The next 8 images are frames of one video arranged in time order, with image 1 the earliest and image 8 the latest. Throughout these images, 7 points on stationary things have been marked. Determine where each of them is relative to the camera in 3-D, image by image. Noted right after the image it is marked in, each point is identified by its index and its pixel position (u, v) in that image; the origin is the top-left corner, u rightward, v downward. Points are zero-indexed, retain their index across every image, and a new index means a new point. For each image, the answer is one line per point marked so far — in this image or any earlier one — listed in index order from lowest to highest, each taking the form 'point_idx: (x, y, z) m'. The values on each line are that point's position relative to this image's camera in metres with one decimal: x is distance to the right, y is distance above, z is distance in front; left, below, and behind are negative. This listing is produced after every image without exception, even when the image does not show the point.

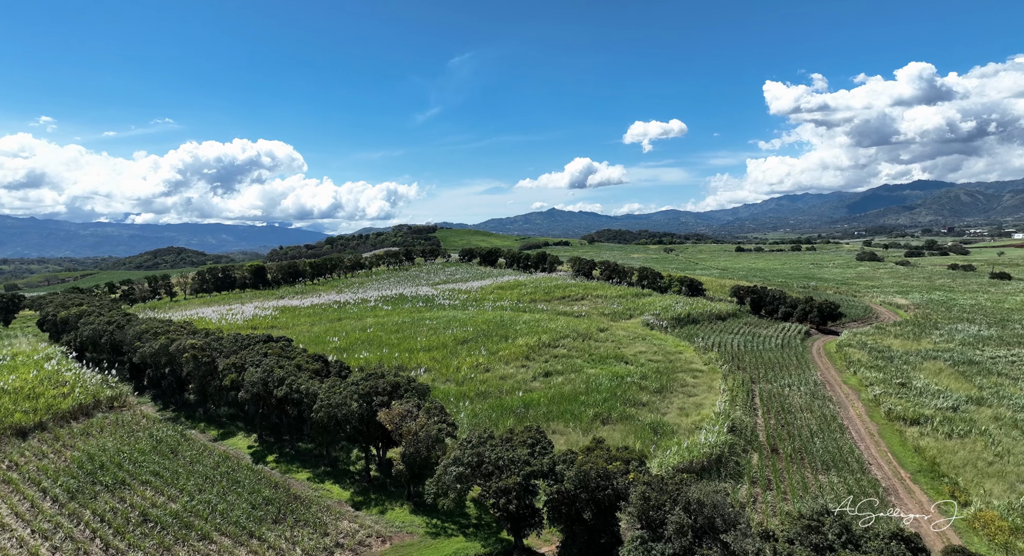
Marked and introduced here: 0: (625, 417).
0: (+3.4, -4.2, +19.6) m
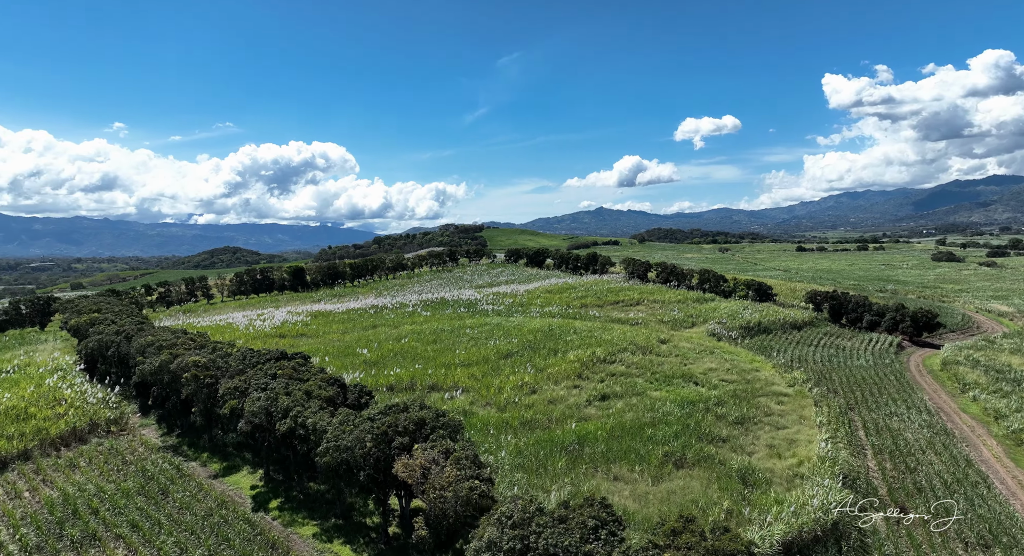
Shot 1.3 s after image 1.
0: (+4.7, -4.4, +16.0) m
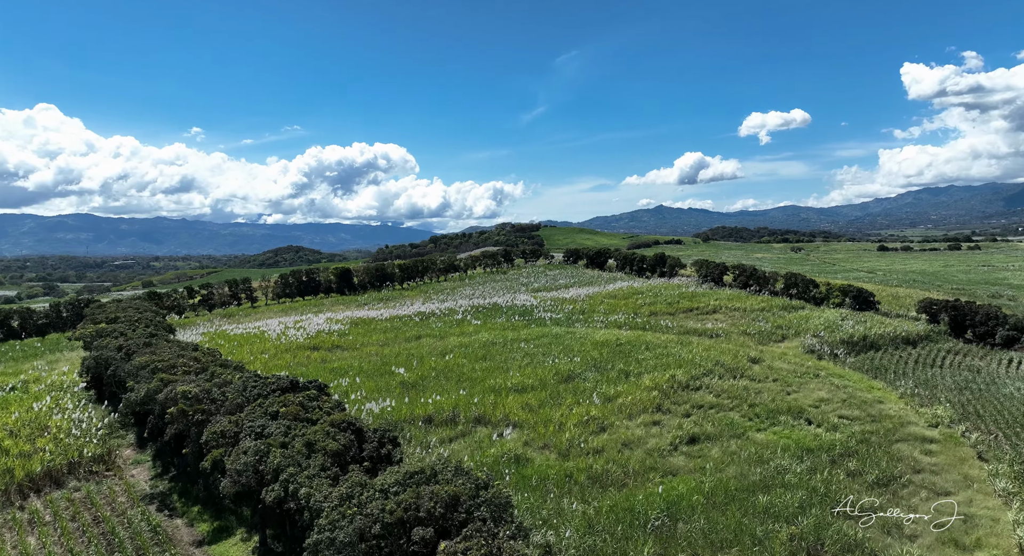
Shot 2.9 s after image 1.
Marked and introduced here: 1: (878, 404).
0: (+5.9, -4.7, +11.4) m
1: (+11.1, -3.8, +19.8) m
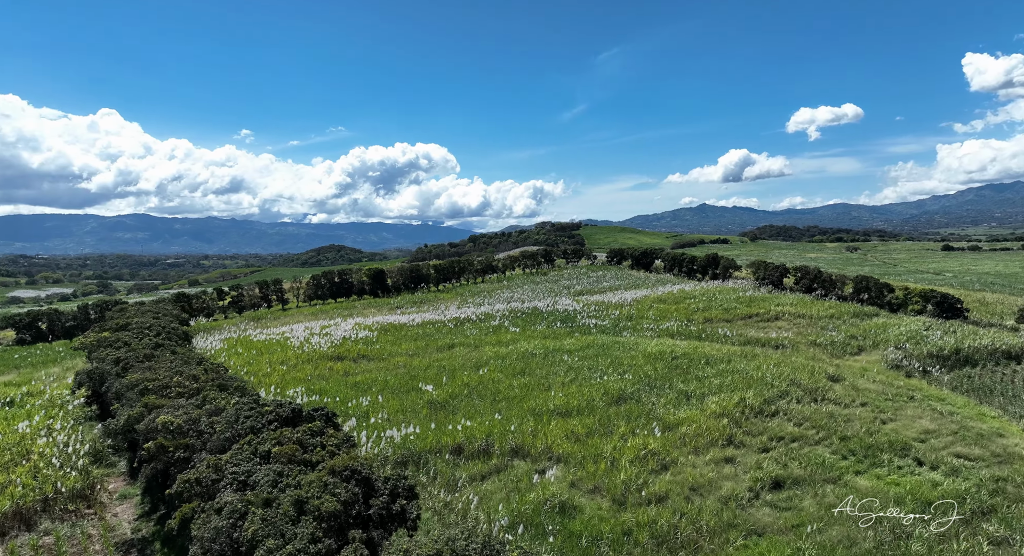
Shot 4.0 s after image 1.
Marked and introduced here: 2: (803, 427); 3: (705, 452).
0: (+6.5, -4.9, +8.3) m
1: (+12.2, -4.1, +16.4) m
2: (+7.4, -3.8, +16.6) m
3: (+4.6, -4.1, +15.3) m
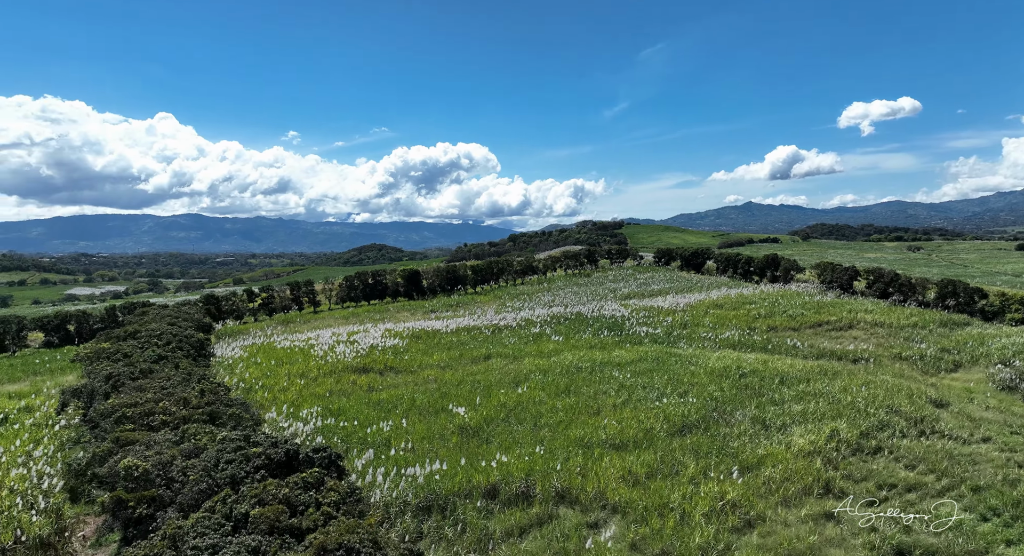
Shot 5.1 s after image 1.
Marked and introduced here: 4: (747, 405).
0: (+6.9, -5.1, +5.2) m
1: (+13.1, -4.3, +12.9) m
2: (+8.4, -4.0, +13.4) m
3: (+5.4, -4.2, +12.3) m
4: (+6.4, -3.4, +17.7) m
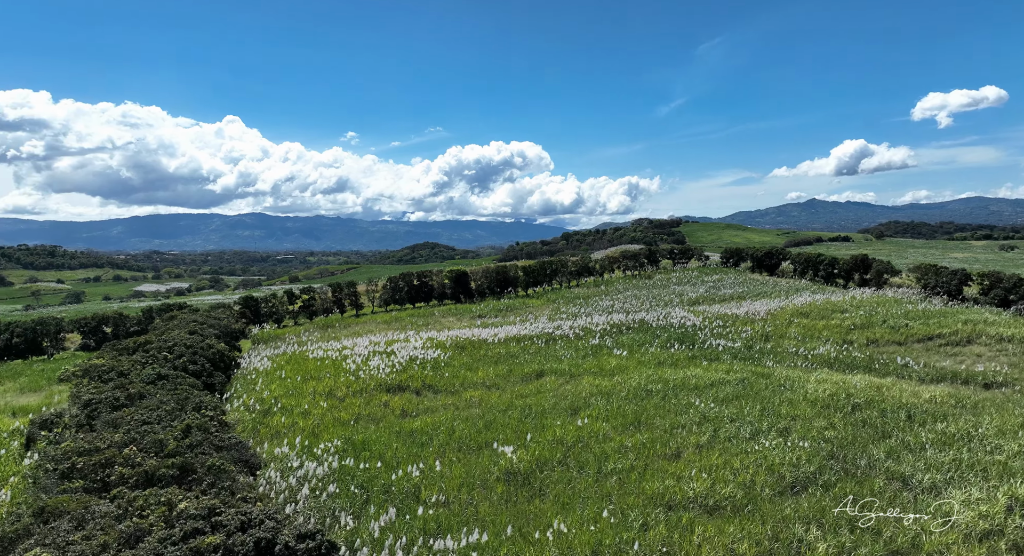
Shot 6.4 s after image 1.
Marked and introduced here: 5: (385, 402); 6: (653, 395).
0: (+7.2, -5.4, +1.3) m
1: (+14.0, -4.5, +8.5) m
2: (+9.3, -4.2, +9.4) m
3: (+6.3, -4.5, +8.5) m
4: (+7.7, -3.6, +13.9) m
5: (-3.6, -3.6, +19.0) m
6: (+4.2, -3.4, +19.1) m
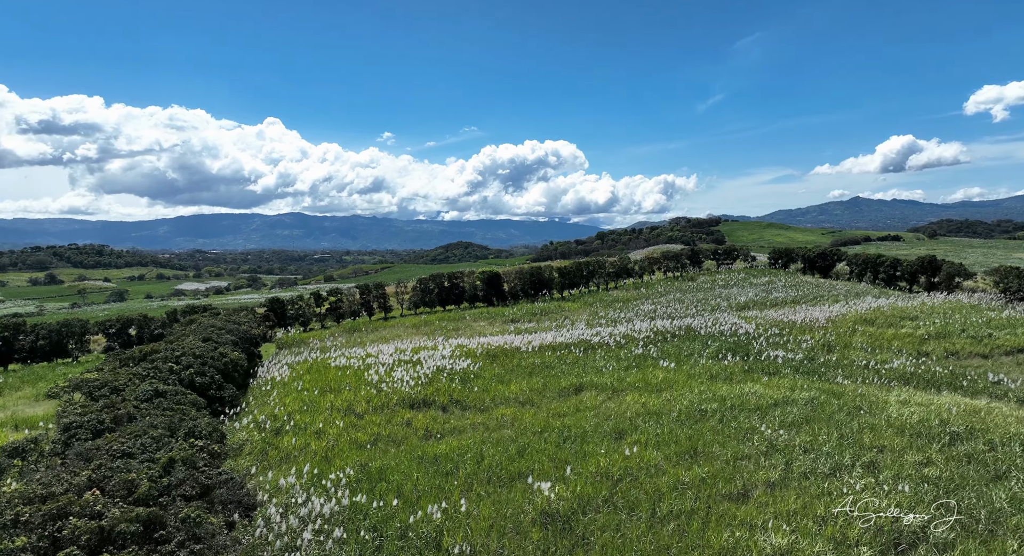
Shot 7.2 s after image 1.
0: (+7.2, -5.6, -1.1) m
1: (+14.4, -4.7, +5.7) m
2: (+9.7, -4.4, +6.9) m
3: (+6.7, -4.6, +6.1) m
4: (+8.4, -3.8, +11.4) m
5: (-2.7, -3.7, +17.1) m
6: (+5.1, -3.5, +16.9) m
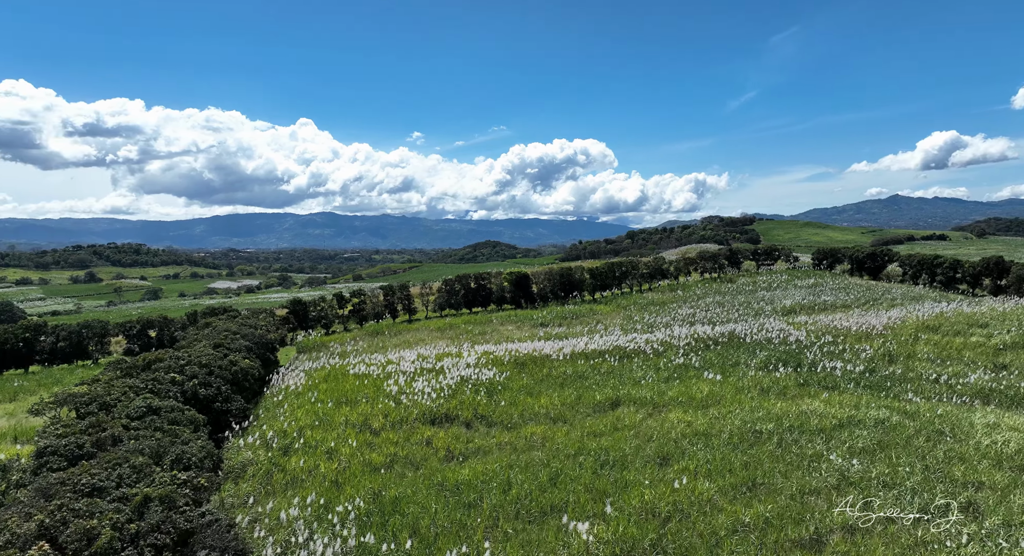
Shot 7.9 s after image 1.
0: (+7.1, -5.7, -3.1) m
1: (+14.6, -4.9, +3.4) m
2: (+10.0, -4.6, +4.8) m
3: (+6.9, -4.8, +4.2) m
4: (+8.8, -3.9, +9.3) m
5: (-2.0, -3.8, +15.5) m
6: (+5.8, -3.6, +14.9) m
